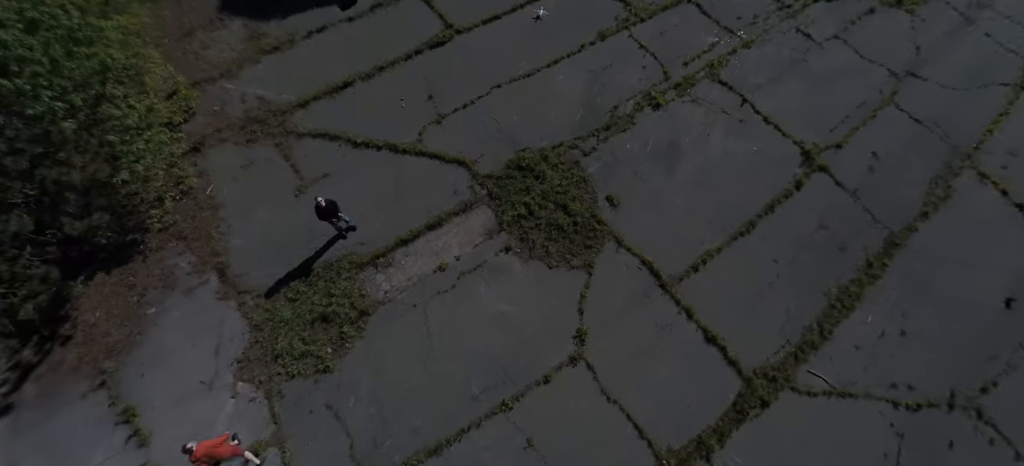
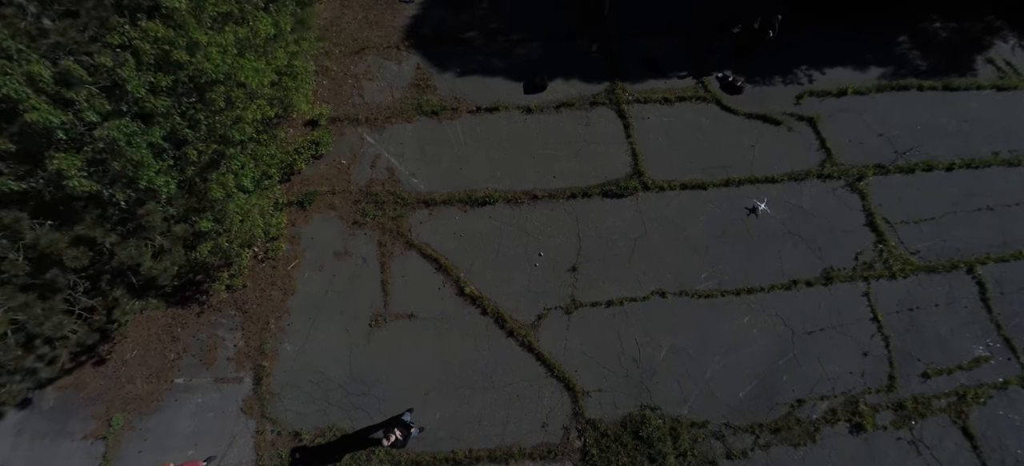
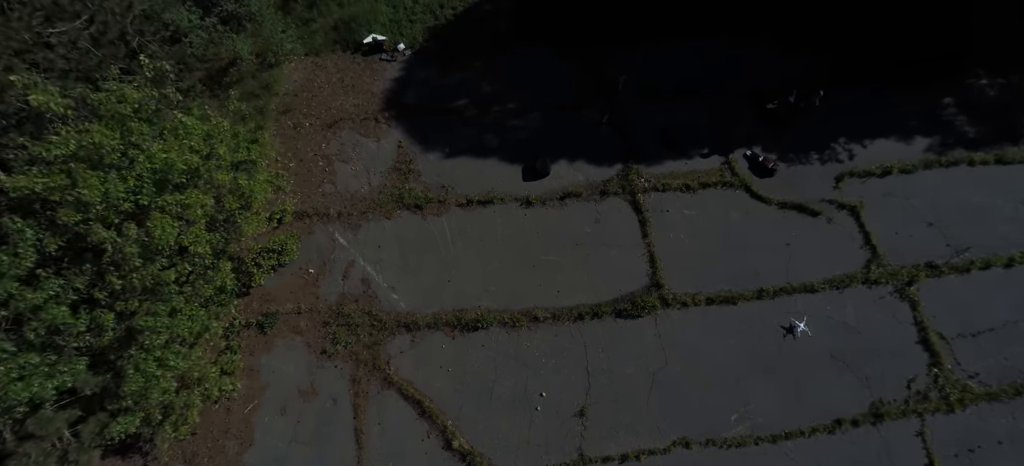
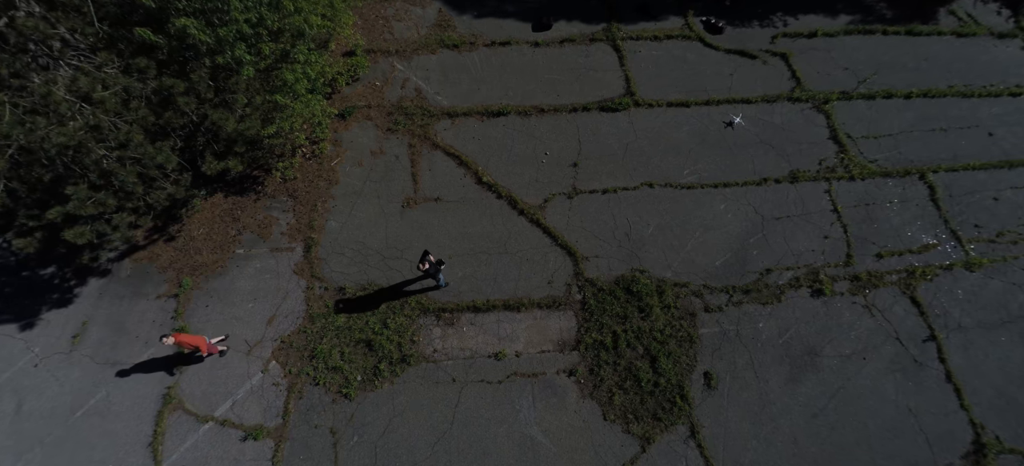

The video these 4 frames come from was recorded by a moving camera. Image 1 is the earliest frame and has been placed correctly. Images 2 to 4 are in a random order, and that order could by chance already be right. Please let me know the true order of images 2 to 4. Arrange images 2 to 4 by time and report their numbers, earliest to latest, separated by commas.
4, 2, 3
